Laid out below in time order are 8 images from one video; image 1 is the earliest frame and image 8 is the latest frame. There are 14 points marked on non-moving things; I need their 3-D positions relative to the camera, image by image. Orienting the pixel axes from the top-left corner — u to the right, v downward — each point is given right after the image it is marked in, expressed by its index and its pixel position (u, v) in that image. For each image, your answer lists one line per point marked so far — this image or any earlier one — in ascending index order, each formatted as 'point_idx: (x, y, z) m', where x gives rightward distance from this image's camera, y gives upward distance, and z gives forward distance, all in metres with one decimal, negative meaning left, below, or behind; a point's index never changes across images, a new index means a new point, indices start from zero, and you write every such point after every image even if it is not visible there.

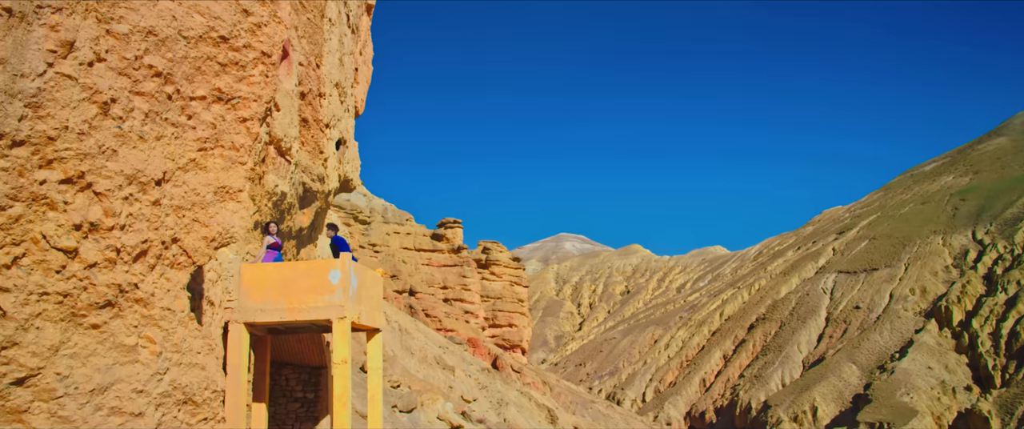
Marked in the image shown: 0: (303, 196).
0: (-4.3, +0.4, +17.8) m
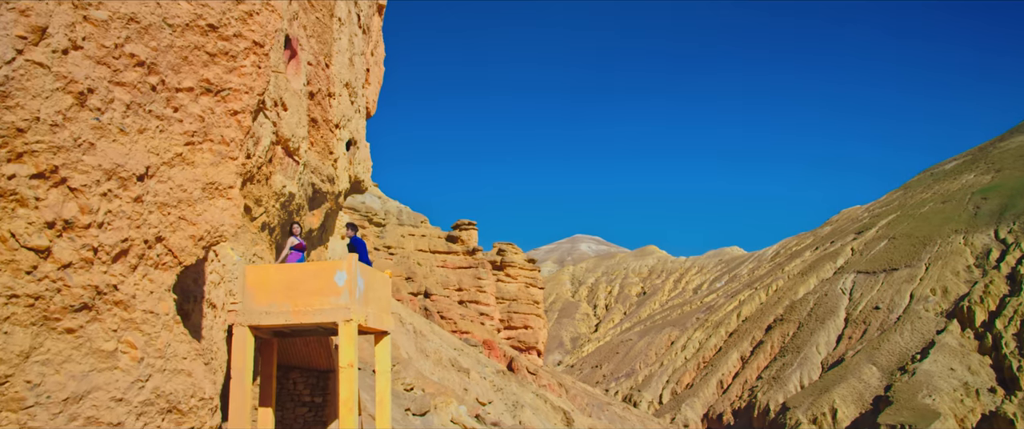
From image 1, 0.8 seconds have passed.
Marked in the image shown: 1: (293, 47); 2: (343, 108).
0: (-4.1, +0.4, +17.6) m
1: (-4.1, +3.1, +16.1) m
2: (-3.9, +2.5, +19.9) m
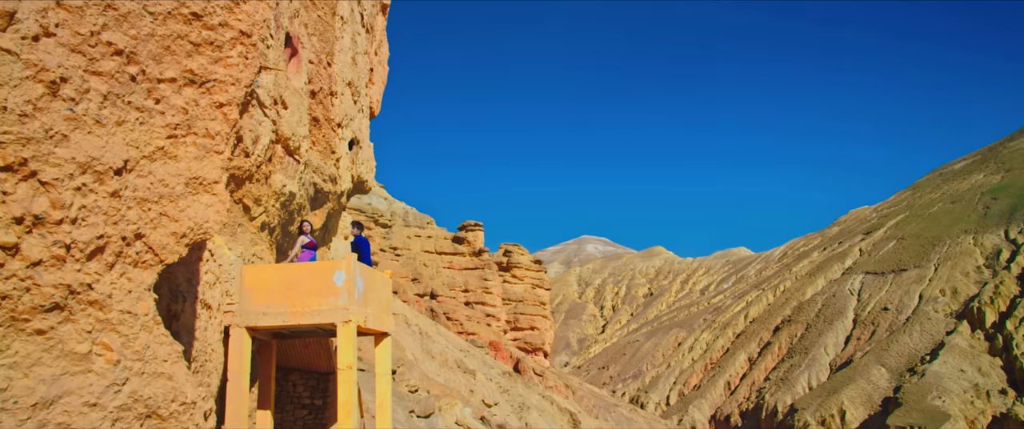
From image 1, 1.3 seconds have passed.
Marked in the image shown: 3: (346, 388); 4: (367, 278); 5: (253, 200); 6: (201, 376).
0: (-4.0, +0.4, +17.4) m
1: (-4.1, +3.1, +15.9) m
2: (-3.8, +2.5, +19.7) m
3: (-2.0, -2.1, +10.1) m
4: (-1.9, -0.8, +10.9) m
5: (-4.0, +0.2, +13.2) m
6: (-3.1, -1.6, +8.5) m
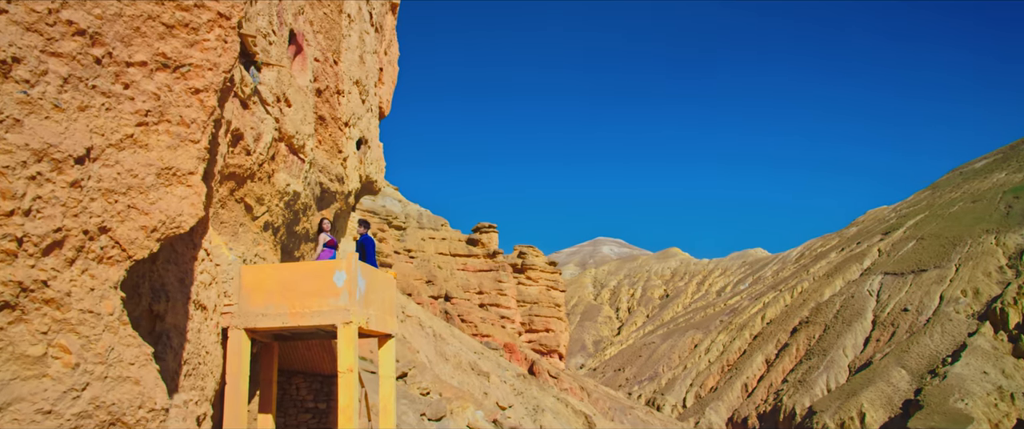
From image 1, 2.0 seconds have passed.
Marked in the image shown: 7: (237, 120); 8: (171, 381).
0: (-3.8, +0.4, +17.1) m
1: (-3.9, +3.1, +15.6) m
2: (-3.6, +2.5, +19.4) m
3: (-1.9, -2.0, +9.8) m
4: (-1.8, -0.8, +10.6) m
5: (-3.9, +0.2, +12.9) m
6: (-3.0, -1.6, +8.2) m
7: (-3.8, +1.3, +11.8) m
8: (-3.0, -1.4, +7.5) m
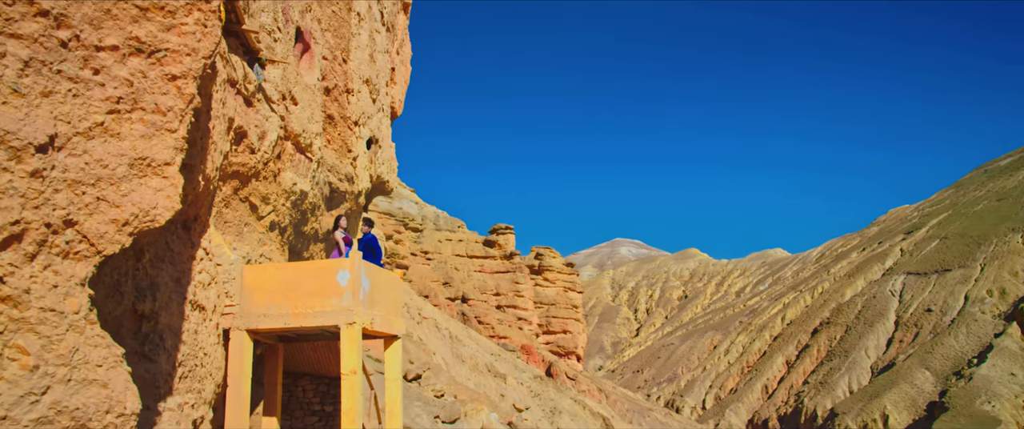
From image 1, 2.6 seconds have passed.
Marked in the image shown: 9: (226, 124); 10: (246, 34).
0: (-3.6, +0.3, +16.9) m
1: (-3.7, +3.1, +15.4) m
2: (-3.3, +2.4, +19.2) m
3: (-1.8, -2.0, +9.5) m
4: (-1.7, -0.8, +10.4) m
5: (-3.7, +0.2, +12.7) m
6: (-3.0, -1.6, +7.9) m
7: (-3.7, +1.3, +11.6) m
8: (-3.0, -1.4, +7.3) m
9: (-3.5, +1.1, +10.3) m
10: (-3.6, +2.4, +11.6) m
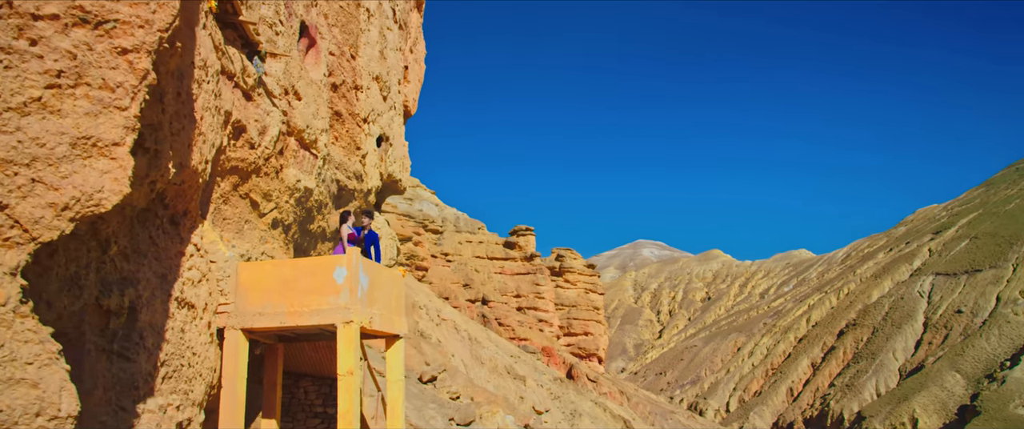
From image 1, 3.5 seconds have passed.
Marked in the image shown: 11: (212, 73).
0: (-3.4, +0.4, +16.6) m
1: (-3.6, +3.2, +15.1) m
2: (-3.1, +2.5, +18.9) m
3: (-1.8, -1.9, +9.2) m
4: (-1.6, -0.7, +10.0) m
5: (-3.6, +0.3, +12.4) m
6: (-3.0, -1.5, +7.6) m
7: (-3.6, +1.4, +11.3) m
8: (-3.0, -1.4, +6.9) m
9: (-3.4, +1.1, +10.0) m
10: (-3.5, +2.5, +11.3) m
11: (-3.2, +1.5, +9.3) m
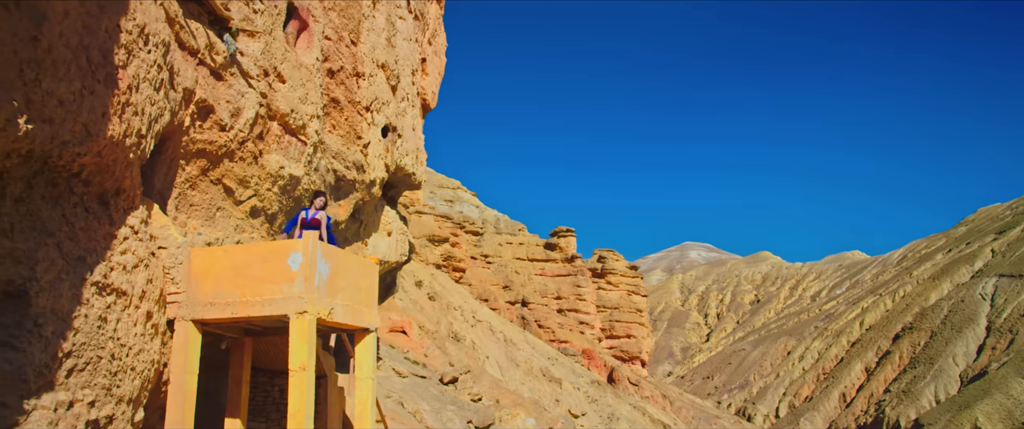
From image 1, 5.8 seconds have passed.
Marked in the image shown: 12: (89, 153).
0: (-3.3, +0.5, +15.9) m
1: (-3.6, +3.3, +14.4) m
2: (-2.8, +2.6, +18.2) m
3: (-2.1, -1.7, +8.4) m
4: (-1.9, -0.5, +9.2) m
5: (-3.7, +0.5, +11.7) m
6: (-3.4, -1.3, +6.9) m
7: (-3.8, +1.5, +10.6) m
8: (-3.4, -1.2, +6.2) m
9: (-3.7, +1.3, +9.3) m
10: (-3.7, +2.7, +10.6) m
11: (-3.6, +1.7, +8.6) m
12: (-3.5, +0.5, +7.0) m
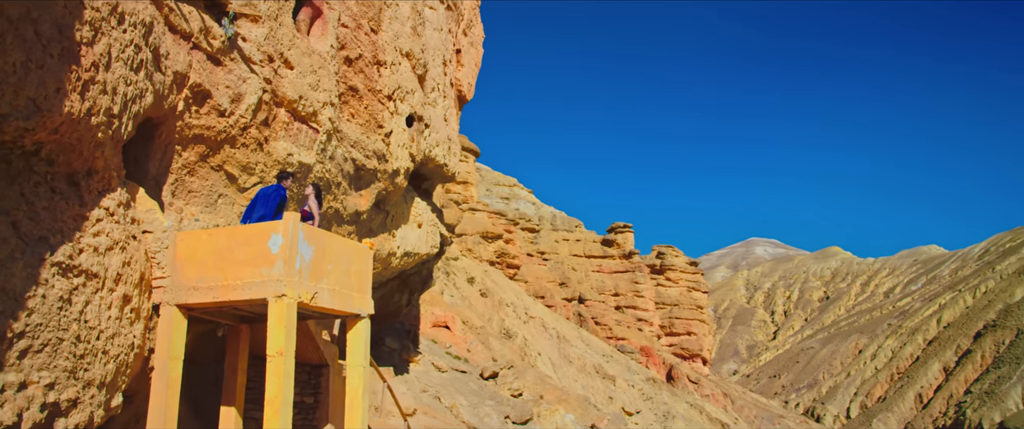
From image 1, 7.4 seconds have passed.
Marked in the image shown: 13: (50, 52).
0: (-2.9, +0.7, +15.7) m
1: (-3.3, +3.5, +14.3) m
2: (-2.3, +2.8, +17.9) m
3: (-2.2, -1.6, +8.1) m
4: (-2.0, -0.3, +8.9) m
5: (-3.7, +0.6, +11.5) m
6: (-3.6, -1.1, +6.7) m
7: (-3.8, +1.7, +10.5) m
8: (-3.7, -1.0, +6.1) m
9: (-3.8, +1.5, +9.2) m
10: (-3.8, +2.8, +10.5) m
11: (-3.7, +1.9, +8.4) m
12: (-3.7, +0.7, +6.8) m
13: (-3.6, +1.3, +6.7) m
